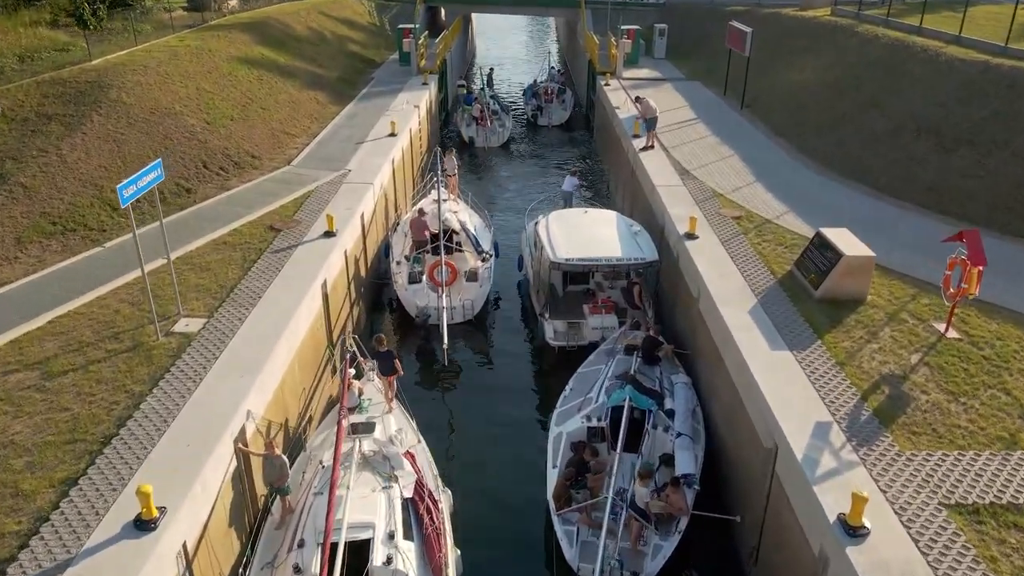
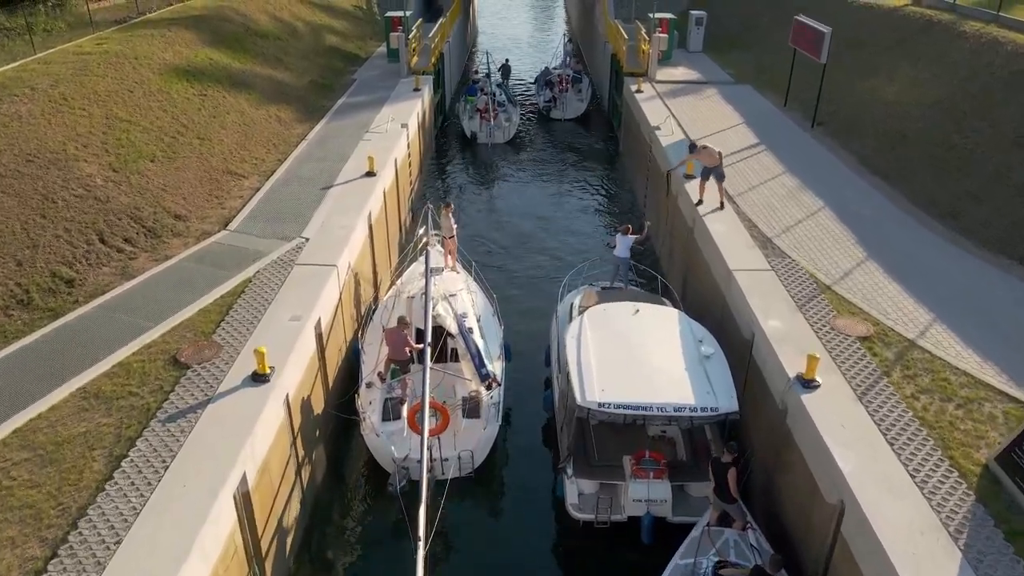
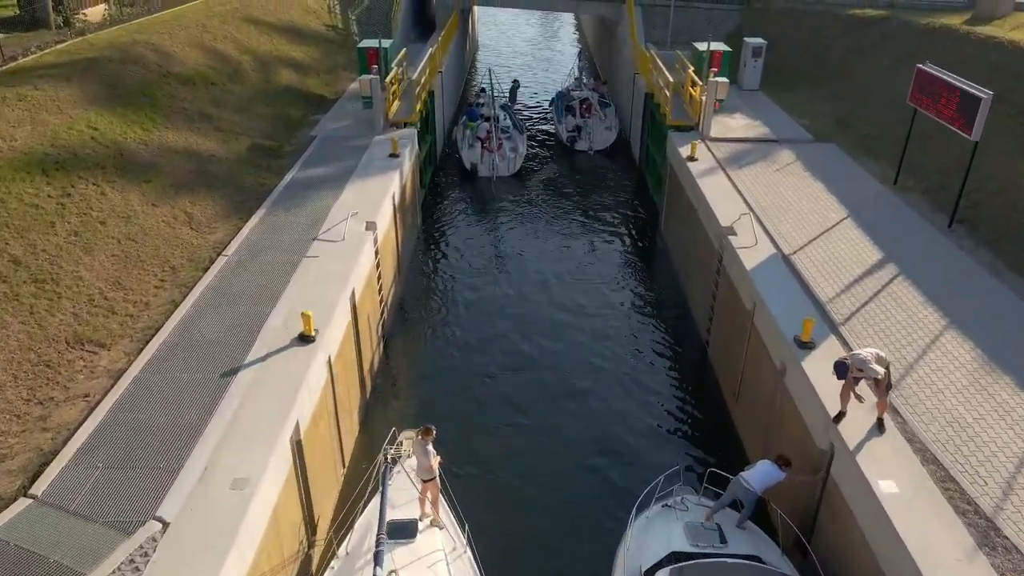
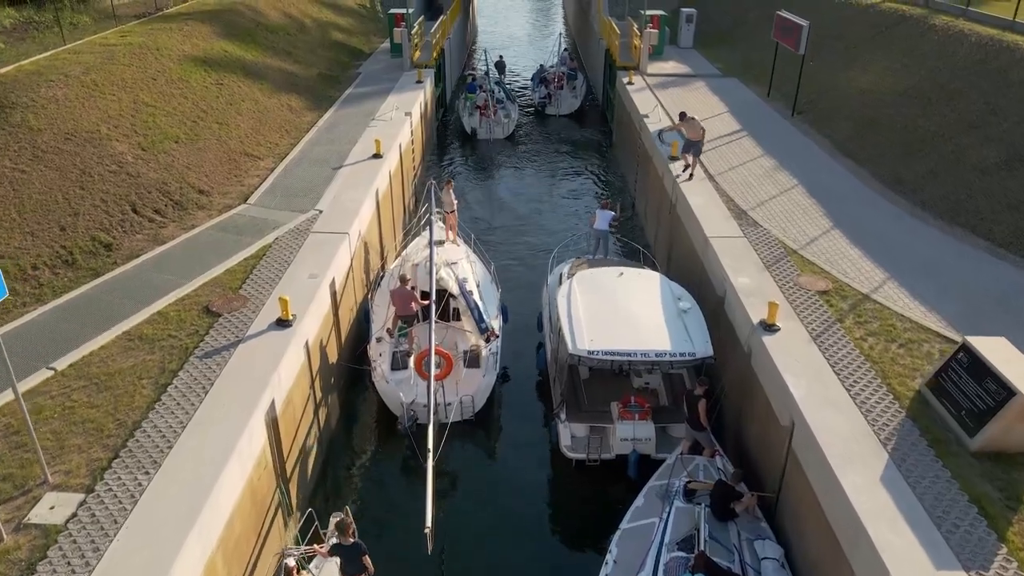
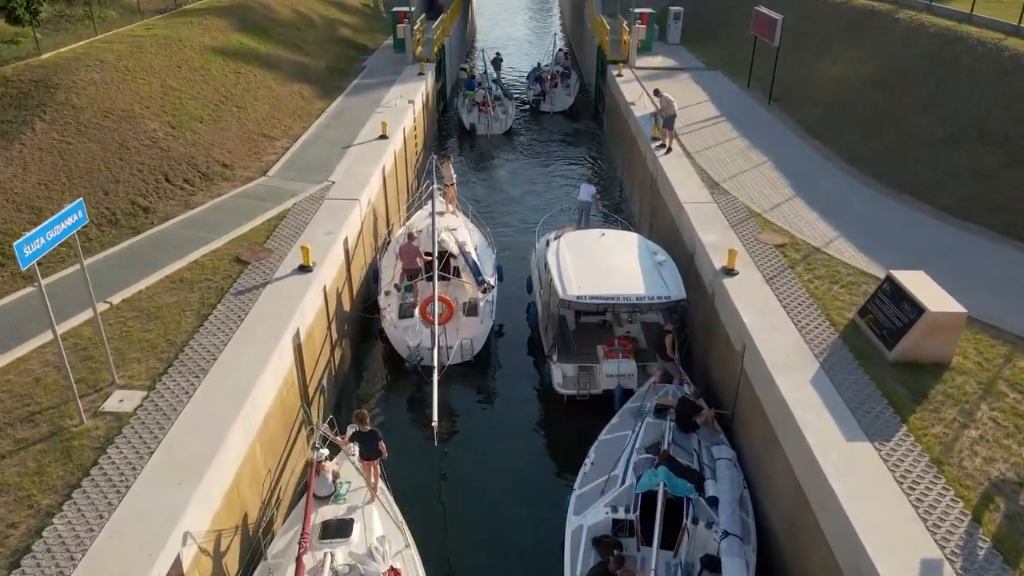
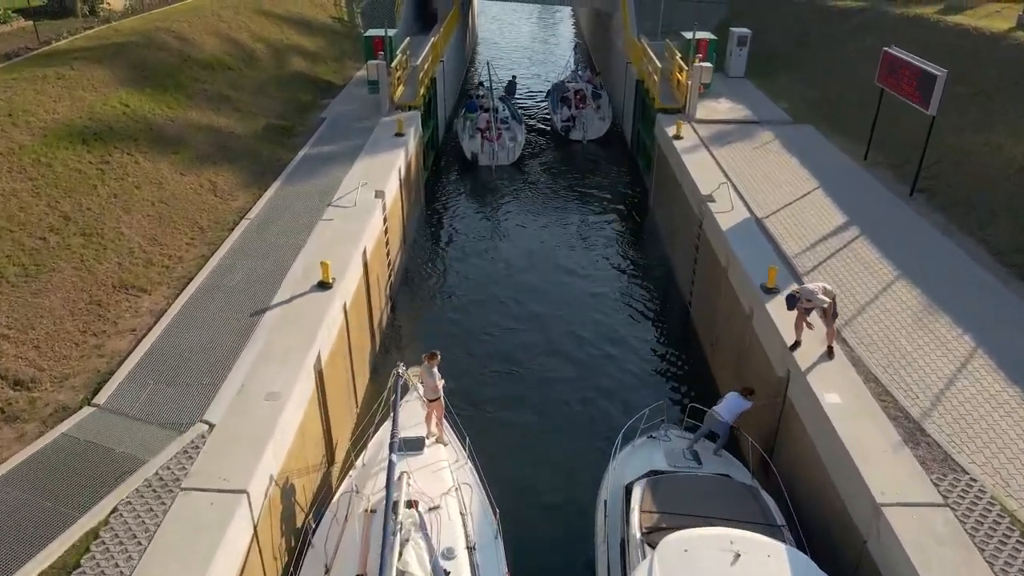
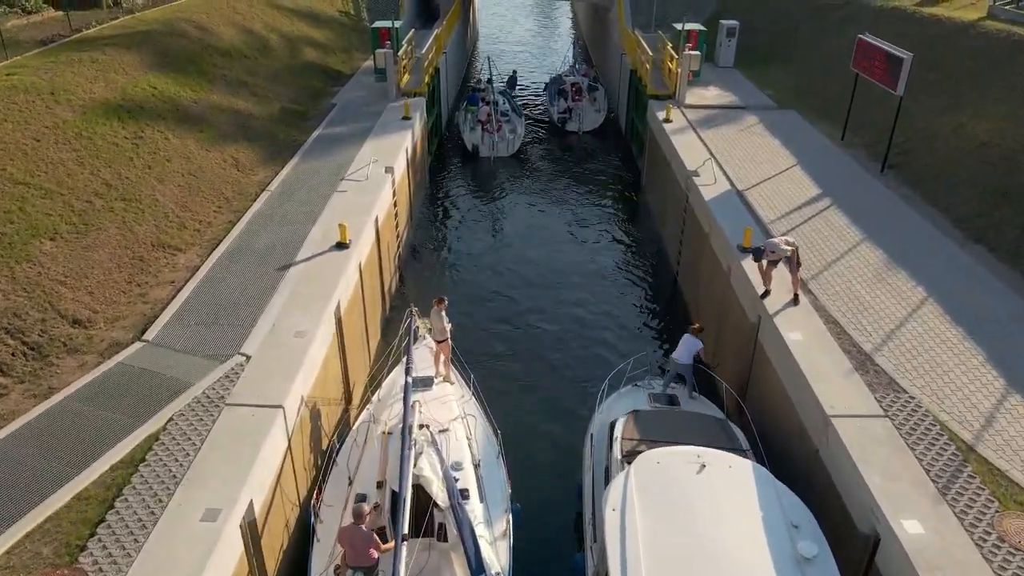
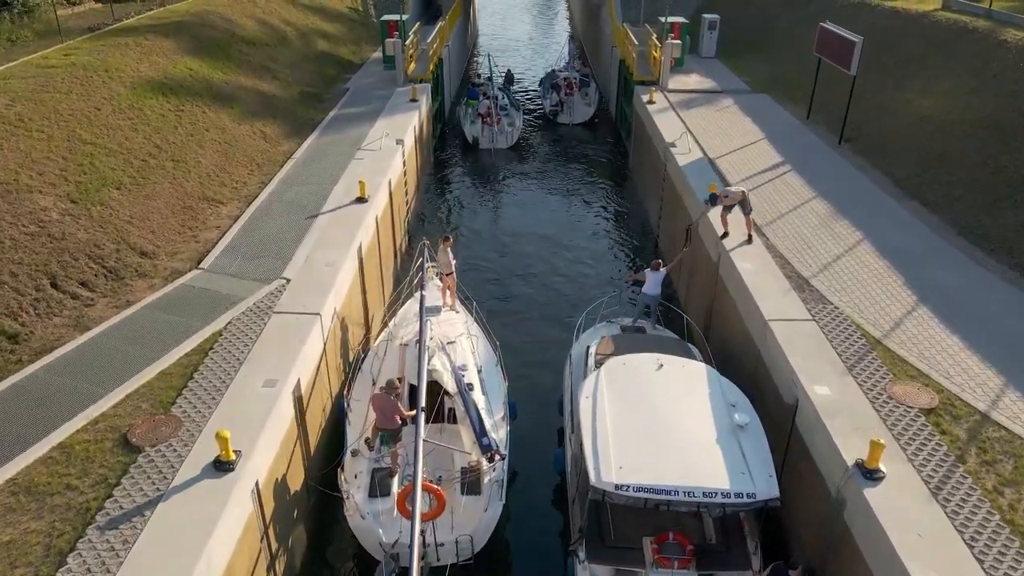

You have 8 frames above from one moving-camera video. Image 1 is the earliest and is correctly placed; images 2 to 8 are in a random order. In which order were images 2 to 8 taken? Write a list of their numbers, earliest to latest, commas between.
5, 4, 2, 8, 7, 6, 3
